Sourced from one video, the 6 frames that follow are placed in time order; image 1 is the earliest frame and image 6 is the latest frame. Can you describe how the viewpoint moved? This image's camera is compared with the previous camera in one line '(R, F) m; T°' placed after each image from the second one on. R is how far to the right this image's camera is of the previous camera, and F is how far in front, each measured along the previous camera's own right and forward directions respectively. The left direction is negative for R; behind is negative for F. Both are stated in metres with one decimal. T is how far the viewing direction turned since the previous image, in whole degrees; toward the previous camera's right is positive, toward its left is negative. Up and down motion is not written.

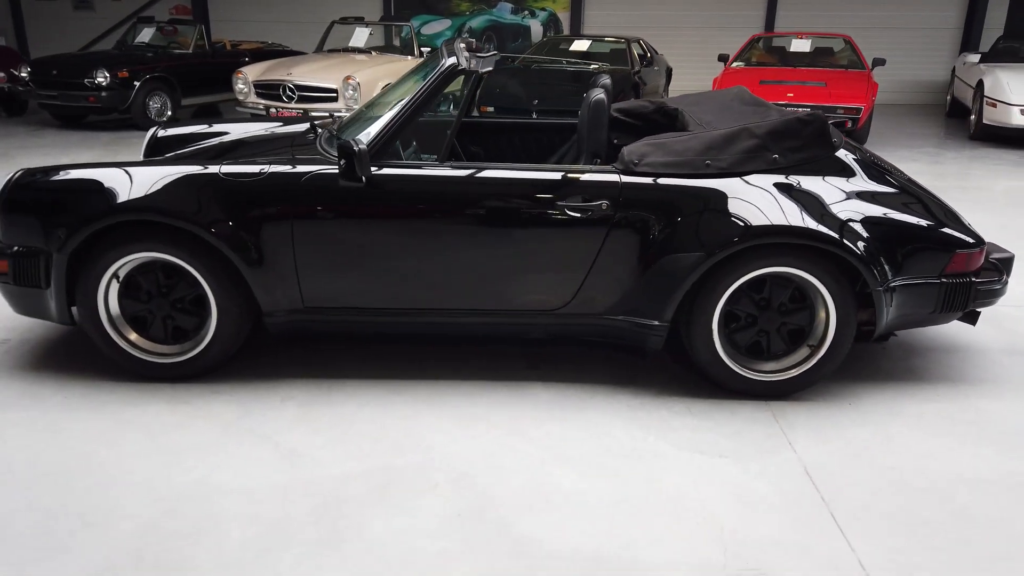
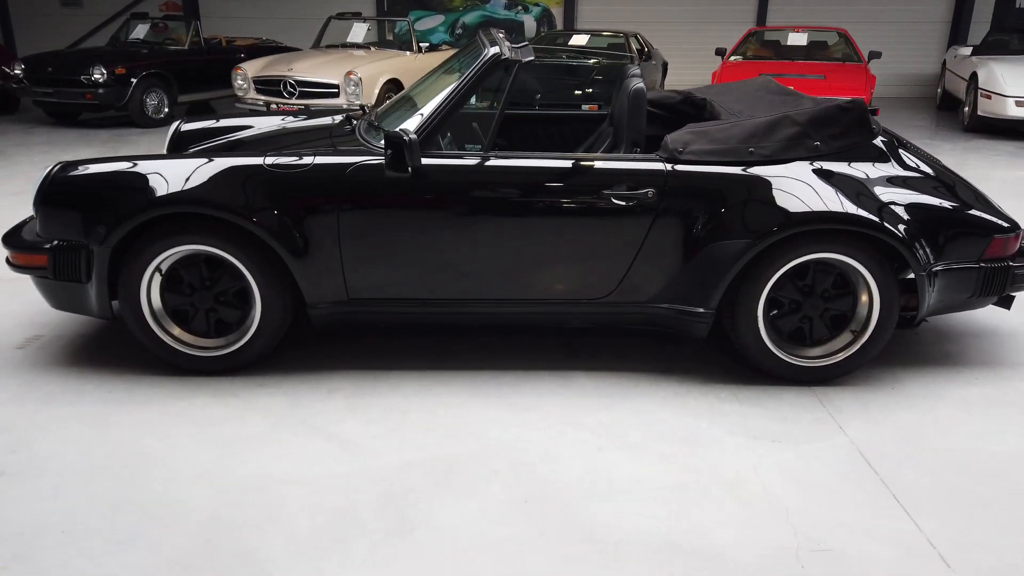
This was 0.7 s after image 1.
(-0.2, 0.0) m; +1°
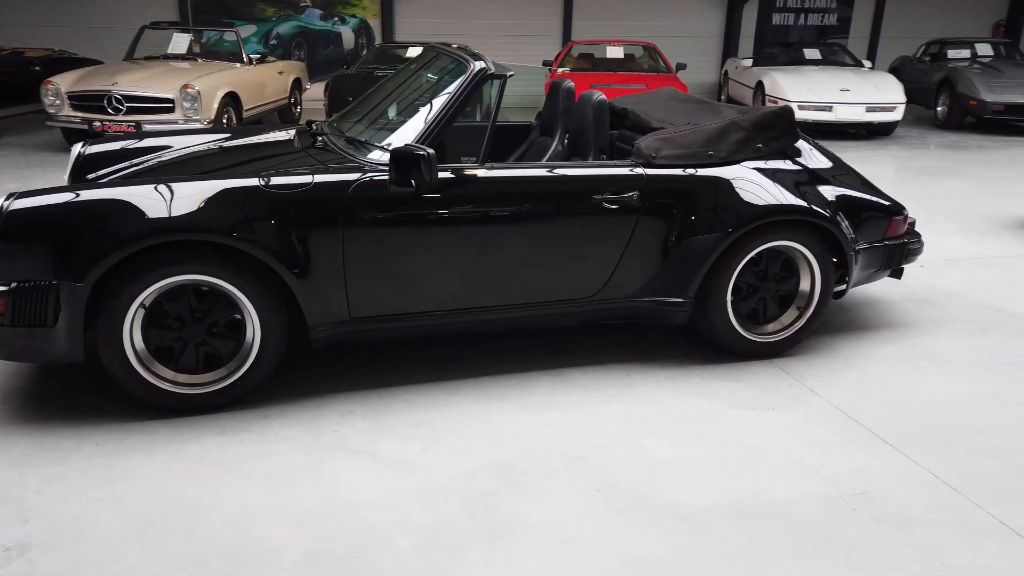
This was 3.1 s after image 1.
(-0.8, 0.0) m; +15°
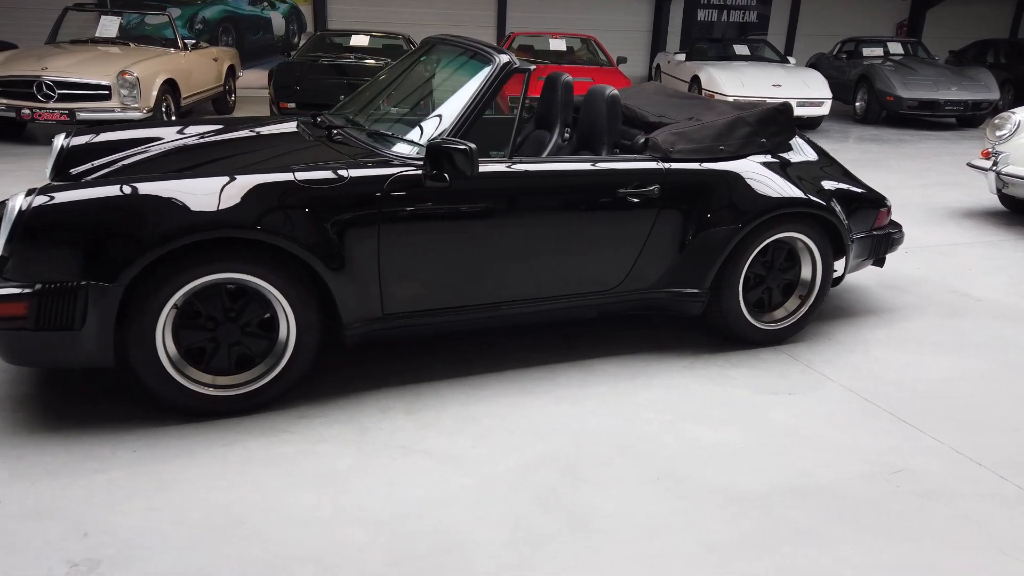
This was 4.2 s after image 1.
(-0.4, 0.0) m; +6°
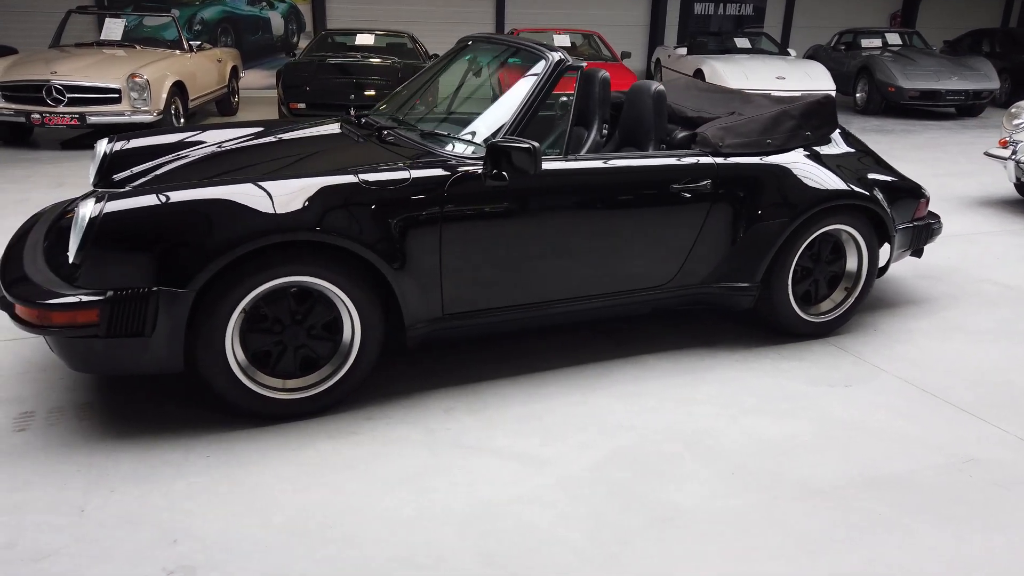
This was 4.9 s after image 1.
(-0.3, 0.0) m; +1°
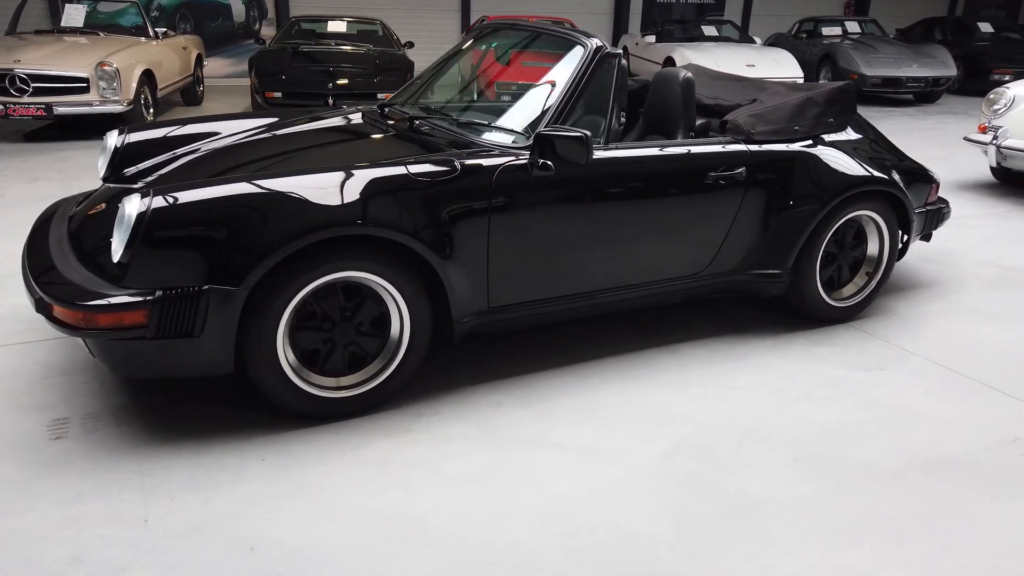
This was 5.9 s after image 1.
(-0.3, +0.1) m; +3°
